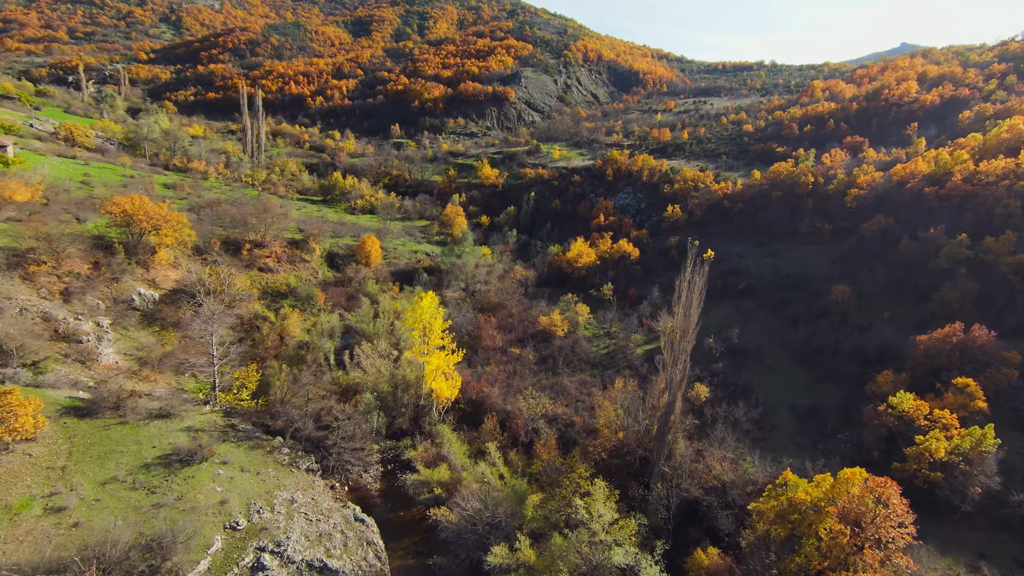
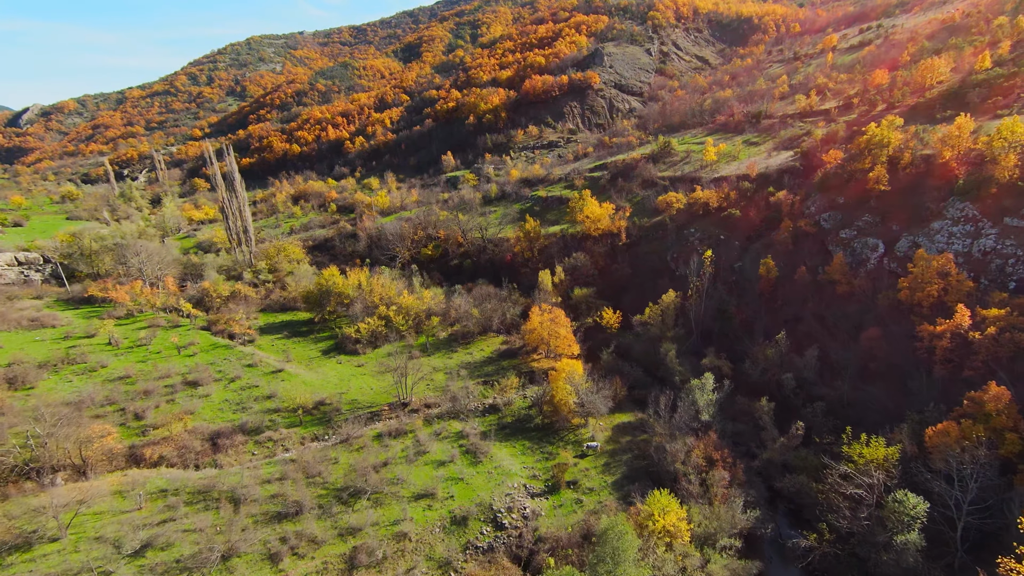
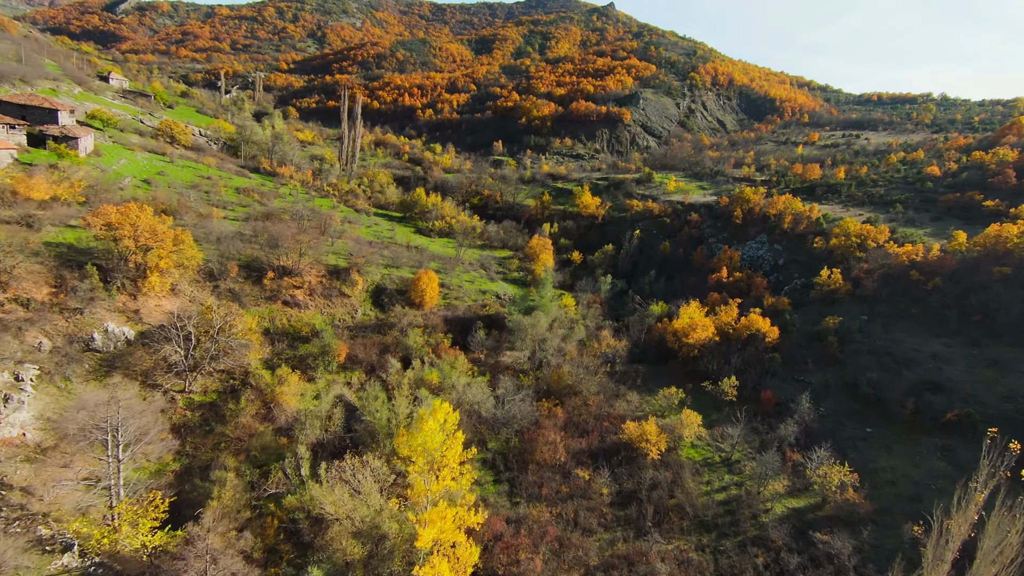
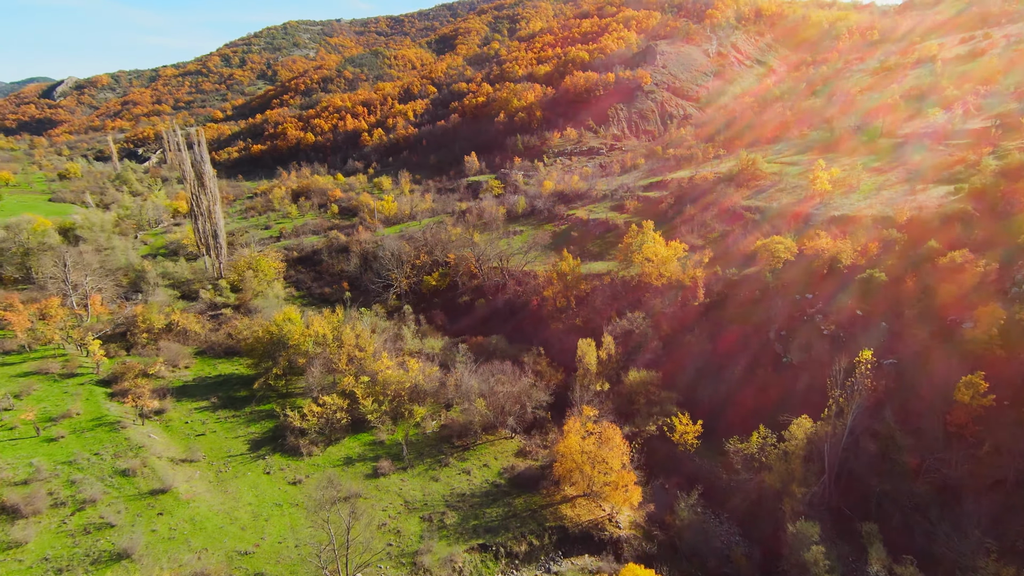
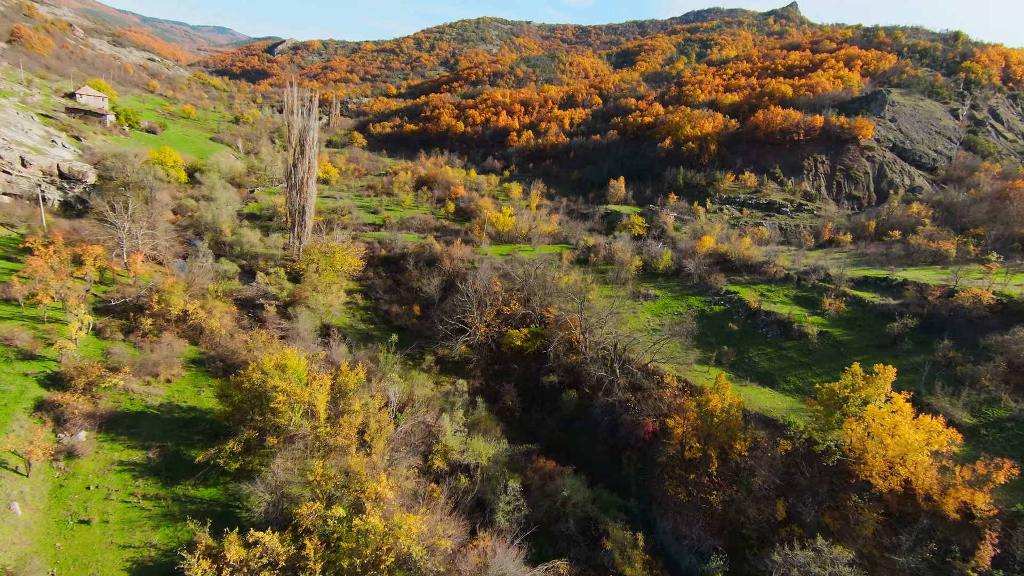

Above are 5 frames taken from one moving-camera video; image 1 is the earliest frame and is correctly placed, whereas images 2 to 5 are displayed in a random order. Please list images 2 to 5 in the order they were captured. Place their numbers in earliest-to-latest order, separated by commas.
3, 2, 4, 5
